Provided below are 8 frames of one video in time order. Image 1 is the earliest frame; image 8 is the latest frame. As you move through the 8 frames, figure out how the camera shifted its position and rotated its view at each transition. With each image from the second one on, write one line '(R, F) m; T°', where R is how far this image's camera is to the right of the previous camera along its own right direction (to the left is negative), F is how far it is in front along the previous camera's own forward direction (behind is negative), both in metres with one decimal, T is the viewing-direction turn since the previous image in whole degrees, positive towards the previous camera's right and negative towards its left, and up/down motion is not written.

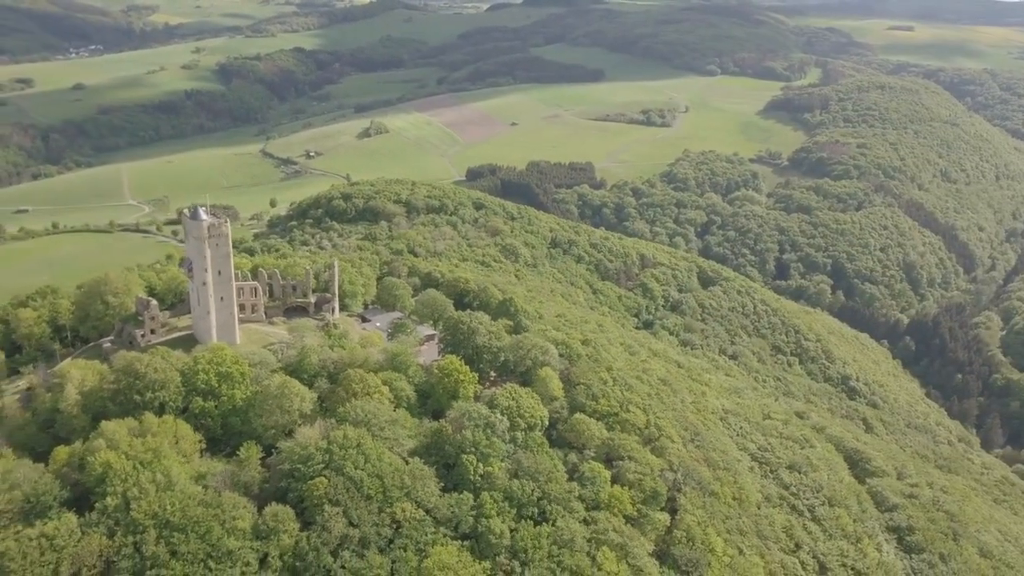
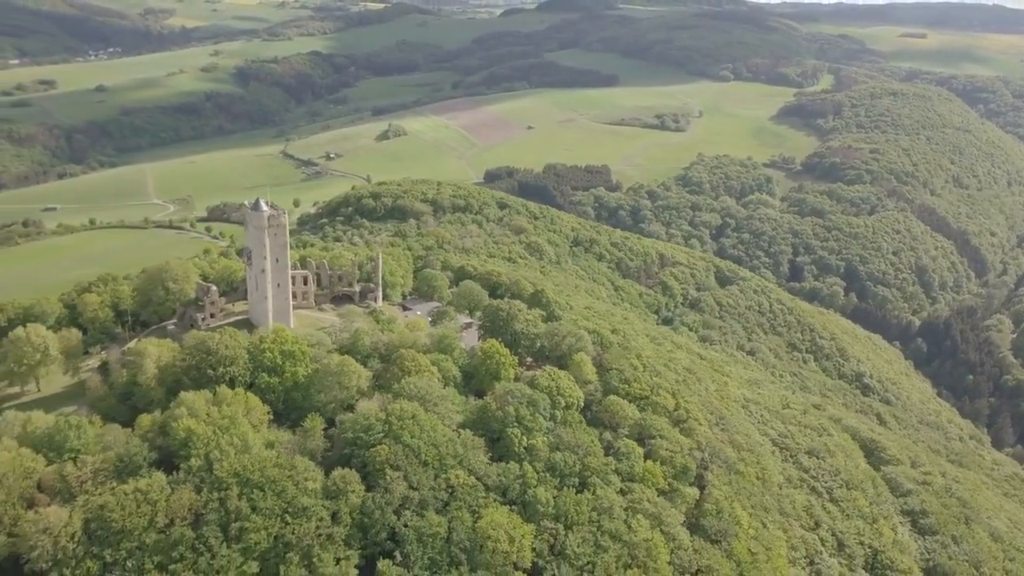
(-2.1, -3.2) m; -1°
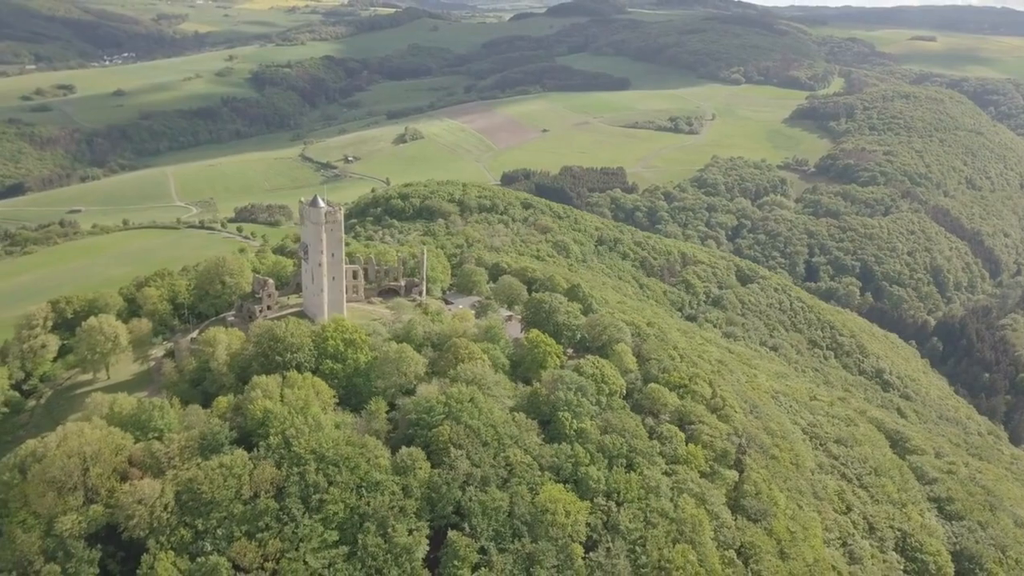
(-2.7, -2.4) m; 0°
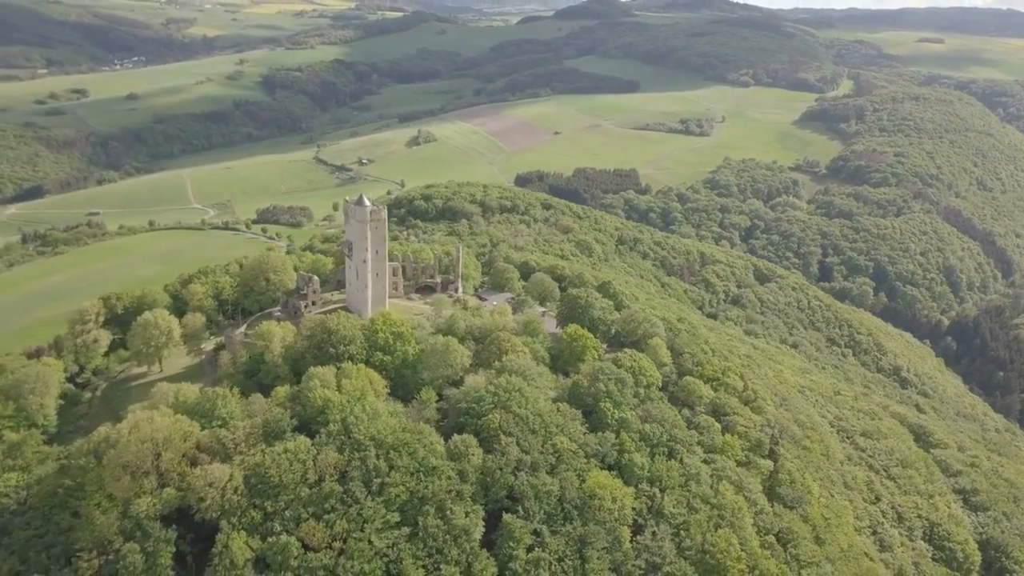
(-2.5, -1.7) m; 0°
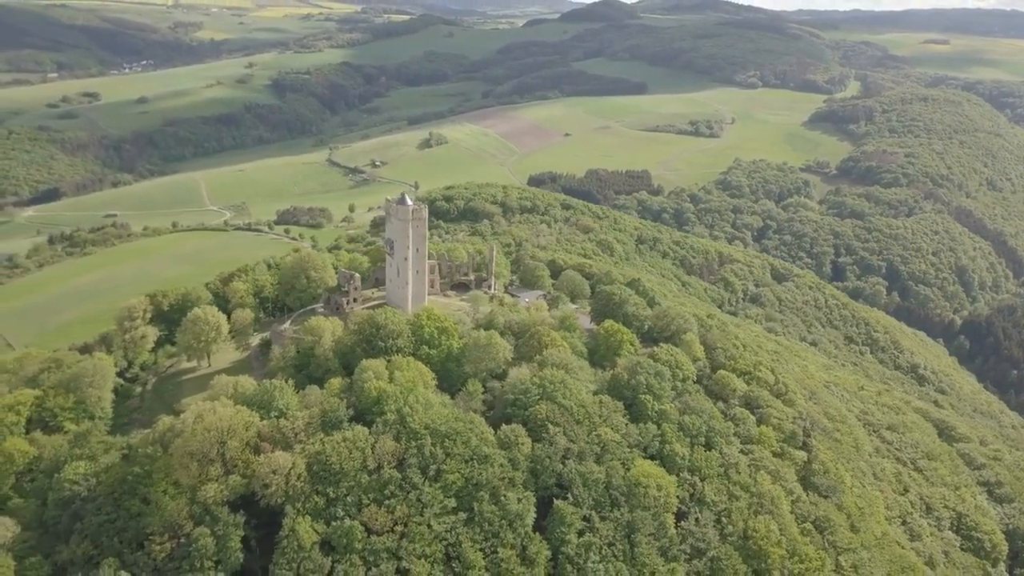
(-2.6, -1.5) m; 0°
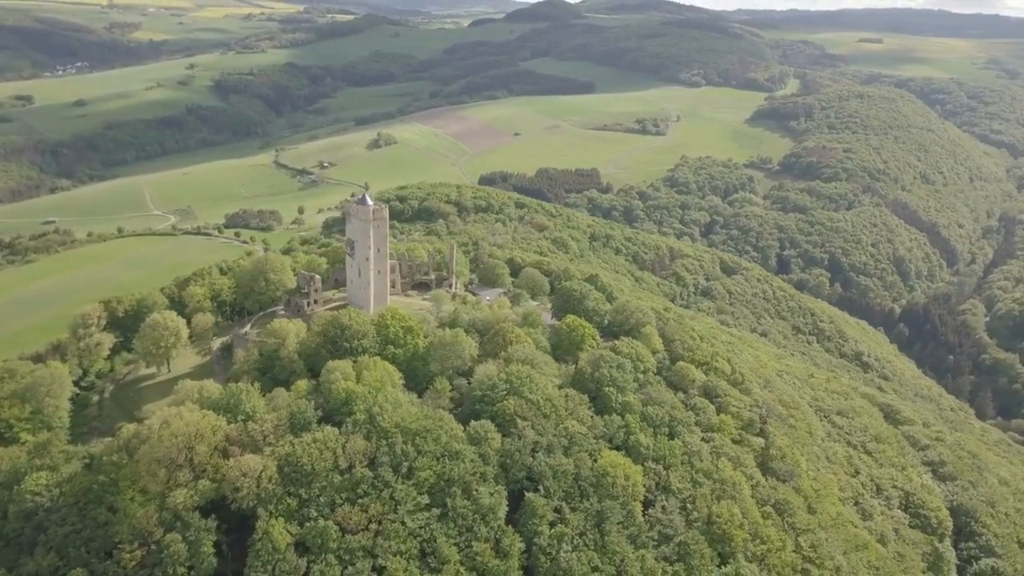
(-0.9, -0.7) m; +4°
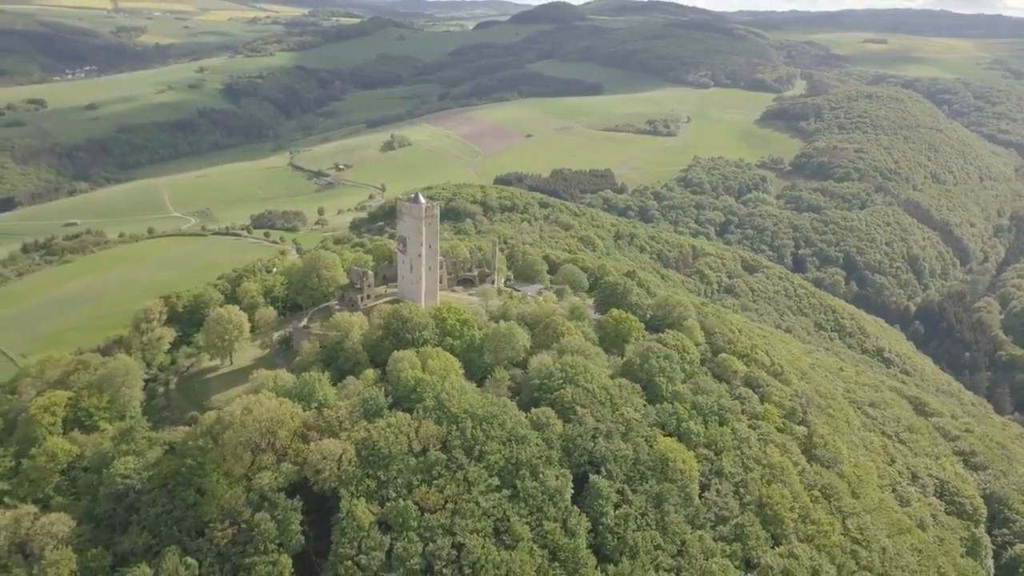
(-3.6, -2.0) m; 0°
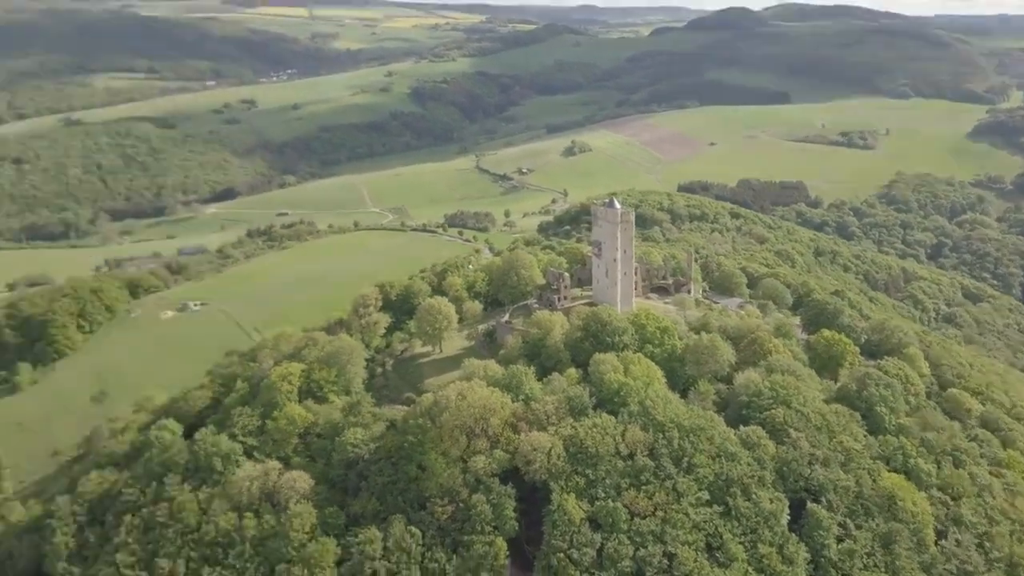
(-2.8, -1.2) m; -12°
